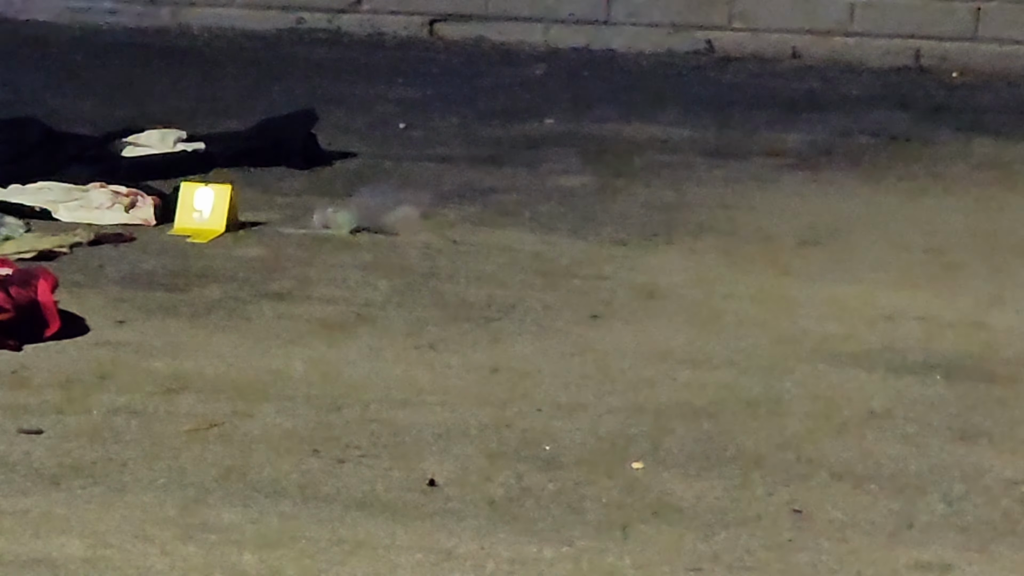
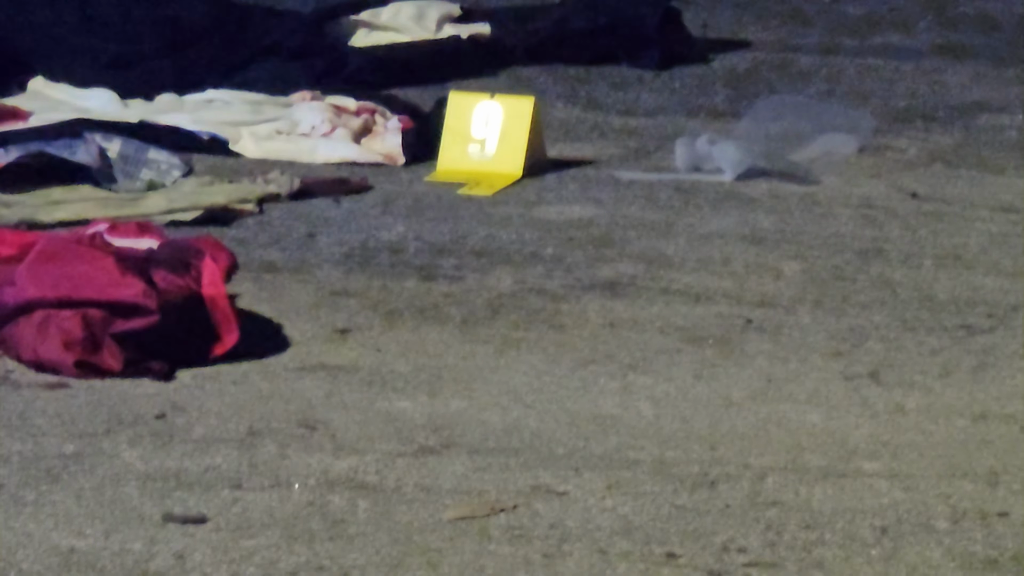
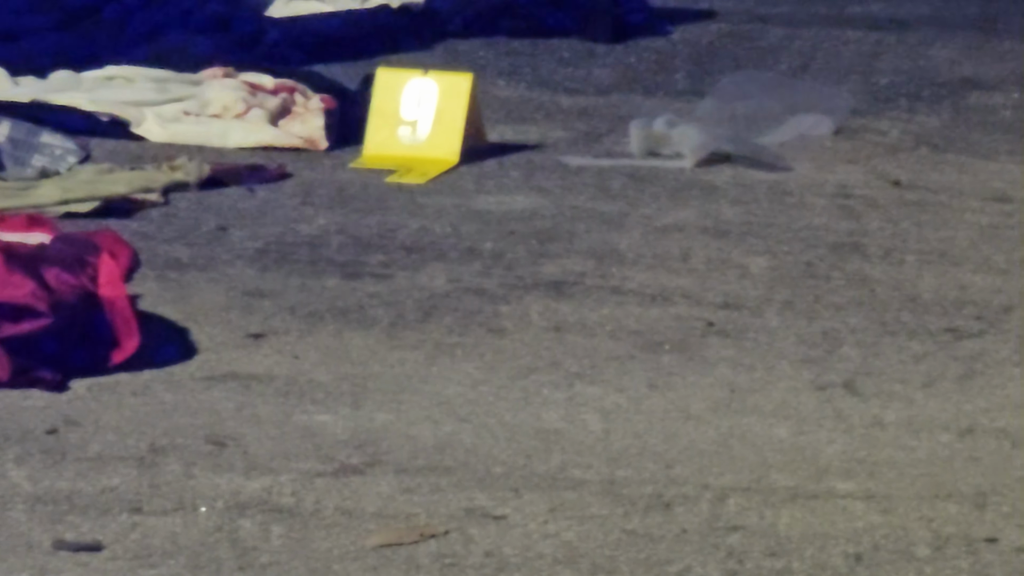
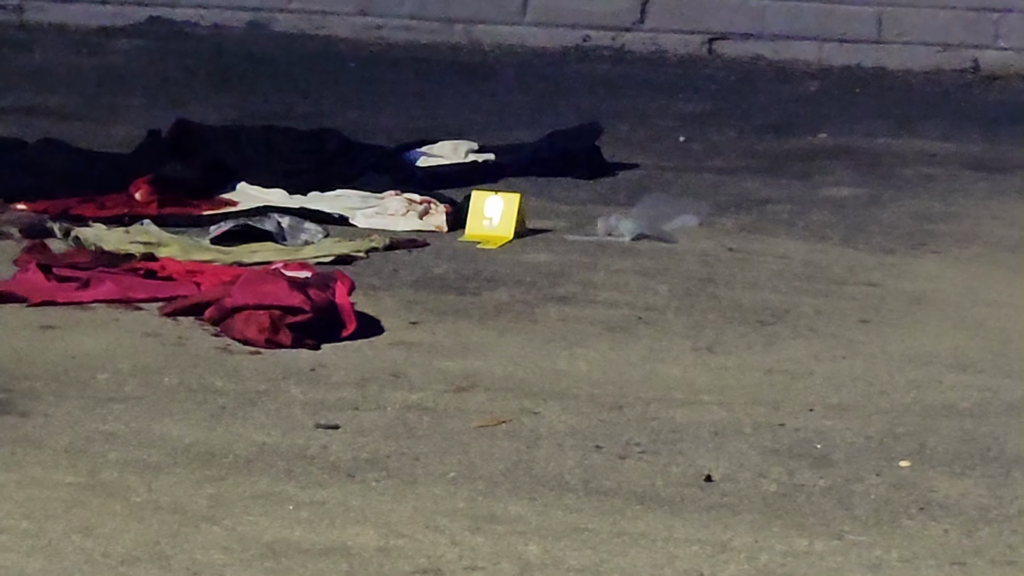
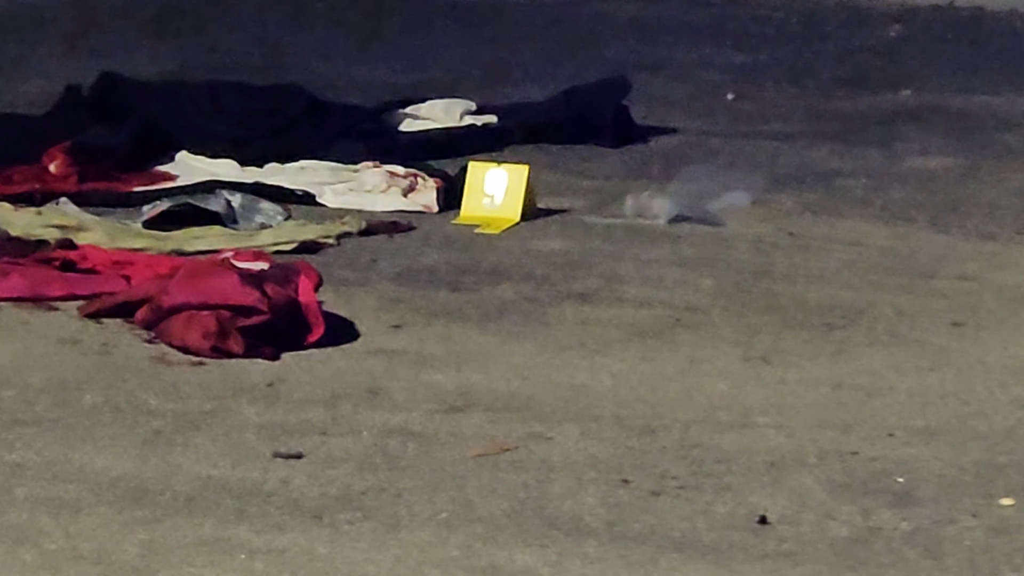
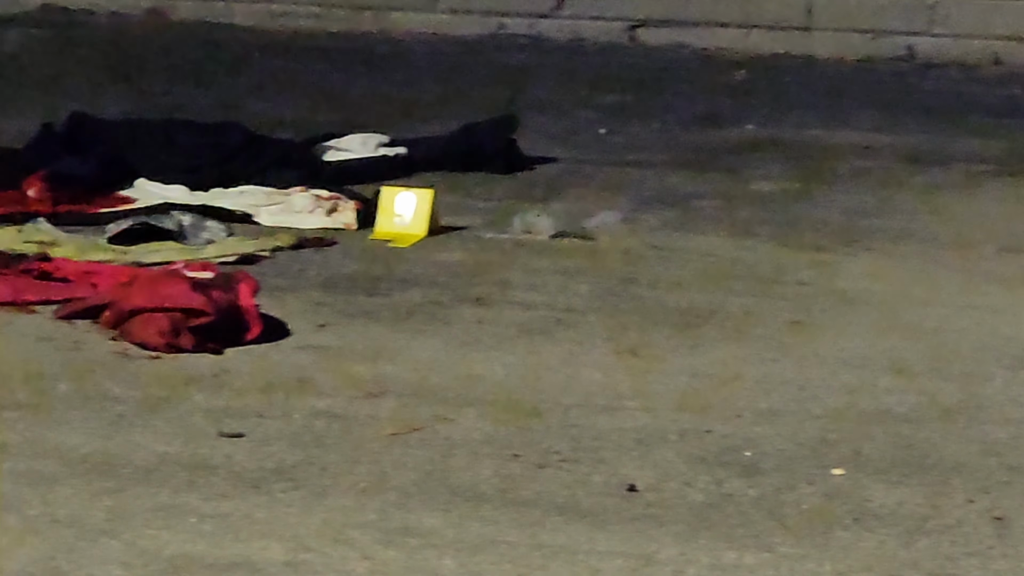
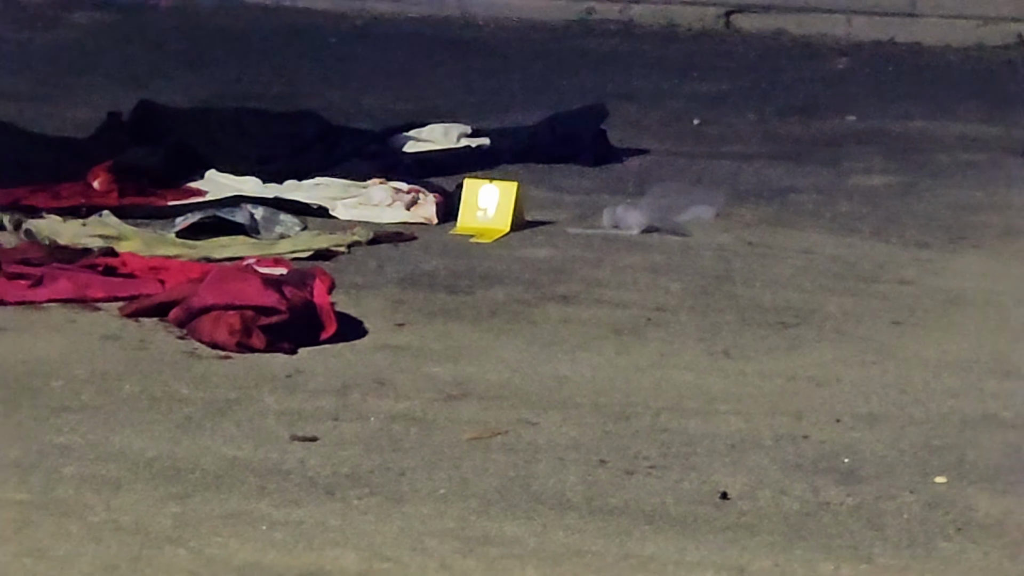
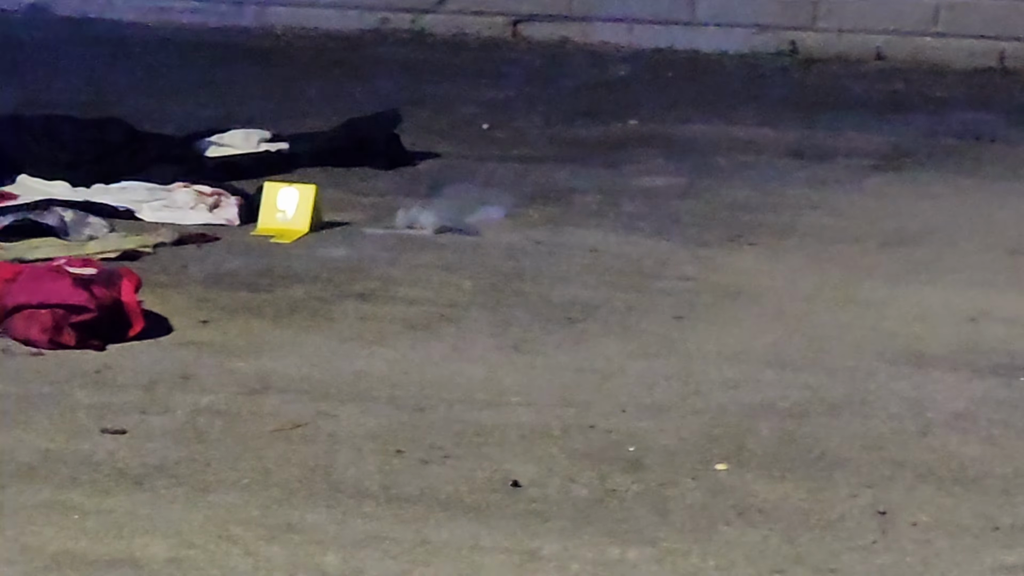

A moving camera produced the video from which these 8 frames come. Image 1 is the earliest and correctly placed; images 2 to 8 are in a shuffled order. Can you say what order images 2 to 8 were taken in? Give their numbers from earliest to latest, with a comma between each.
8, 6, 4, 5, 7, 2, 3
